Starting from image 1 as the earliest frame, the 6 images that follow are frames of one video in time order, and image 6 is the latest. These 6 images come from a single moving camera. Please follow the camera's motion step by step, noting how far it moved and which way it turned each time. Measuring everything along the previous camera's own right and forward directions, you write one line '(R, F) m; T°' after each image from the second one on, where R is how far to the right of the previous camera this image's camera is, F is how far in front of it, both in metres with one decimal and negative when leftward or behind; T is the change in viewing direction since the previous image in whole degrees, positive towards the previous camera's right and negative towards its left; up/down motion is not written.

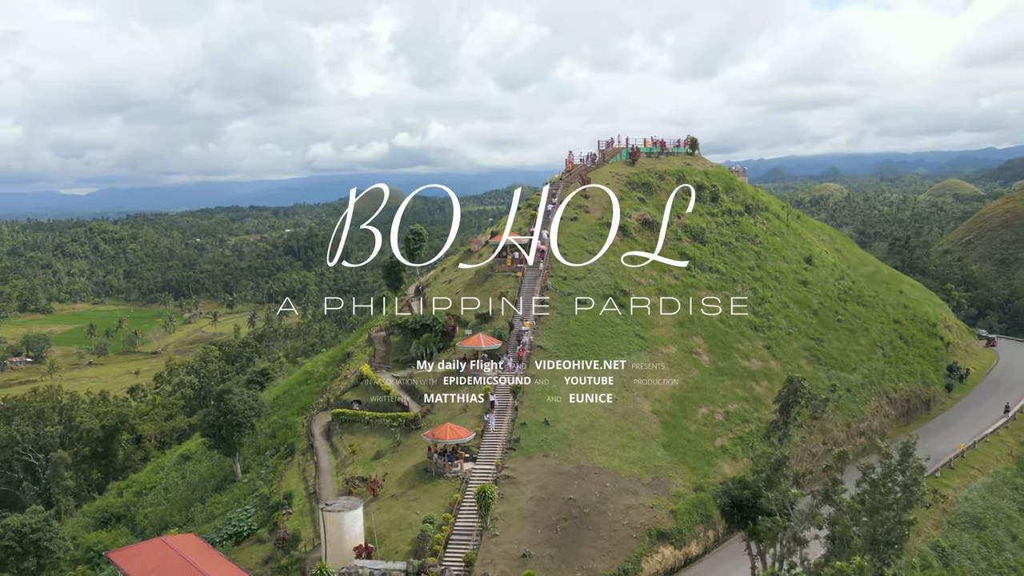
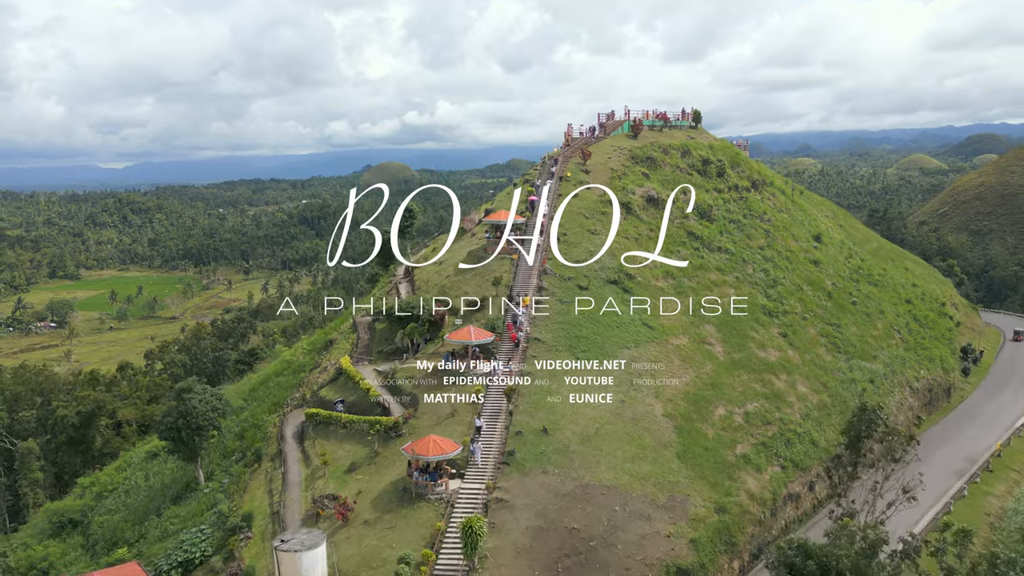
(0.0, +5.2) m; 0°
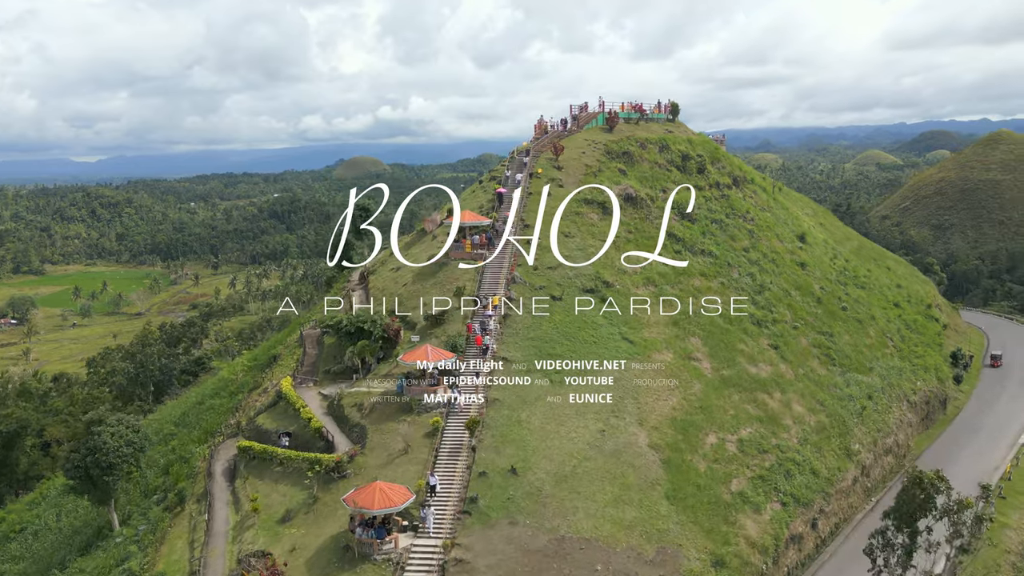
(+0.3, +5.0) m; +2°
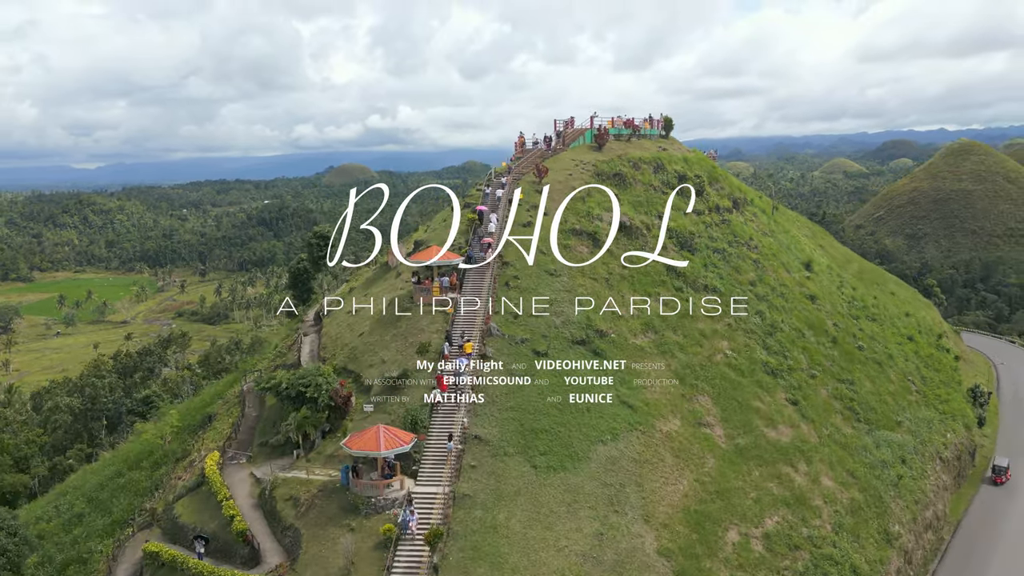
(+0.3, +6.7) m; +1°
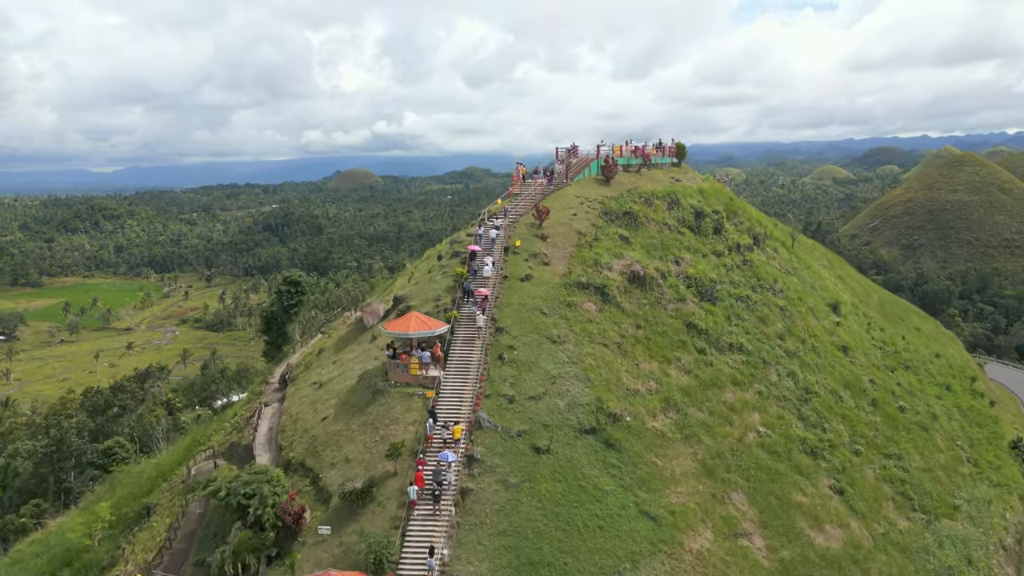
(+0.1, +6.2) m; 0°
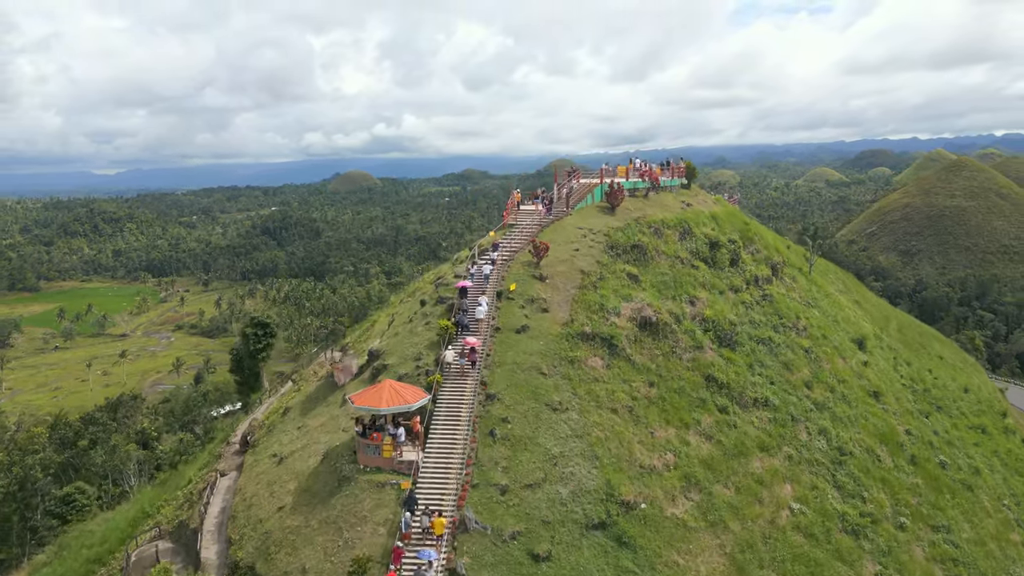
(+0.2, +4.9) m; 0°
